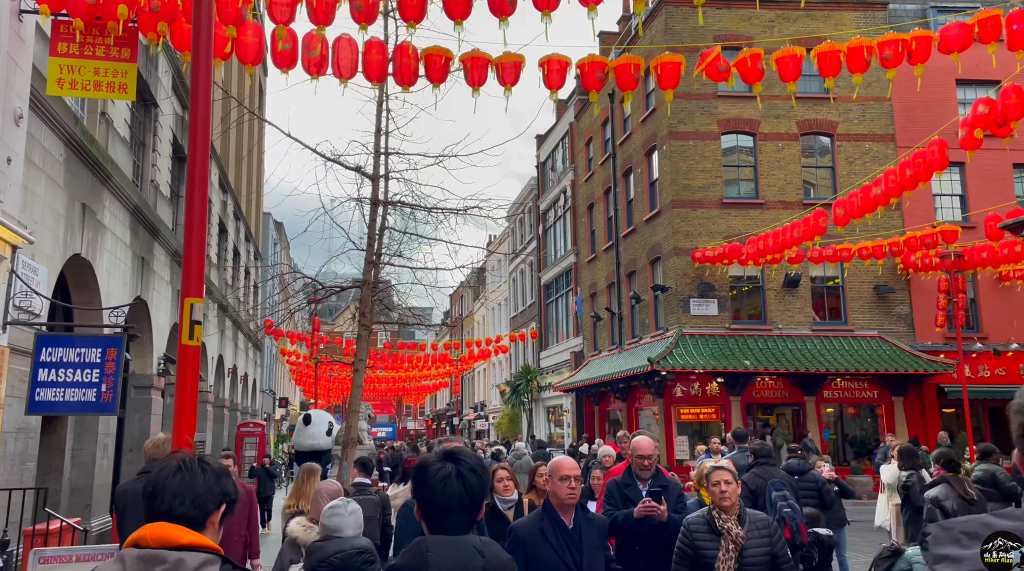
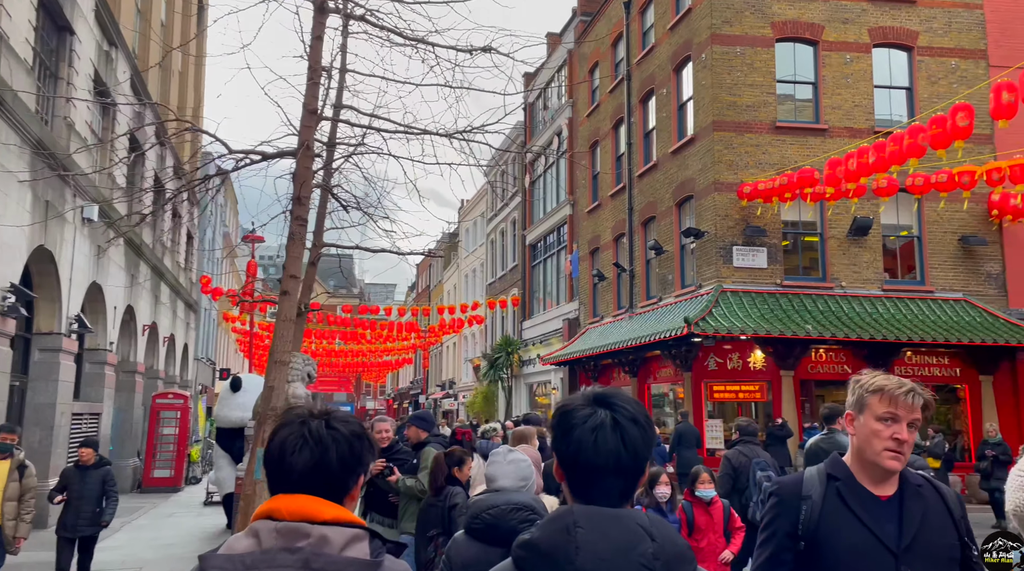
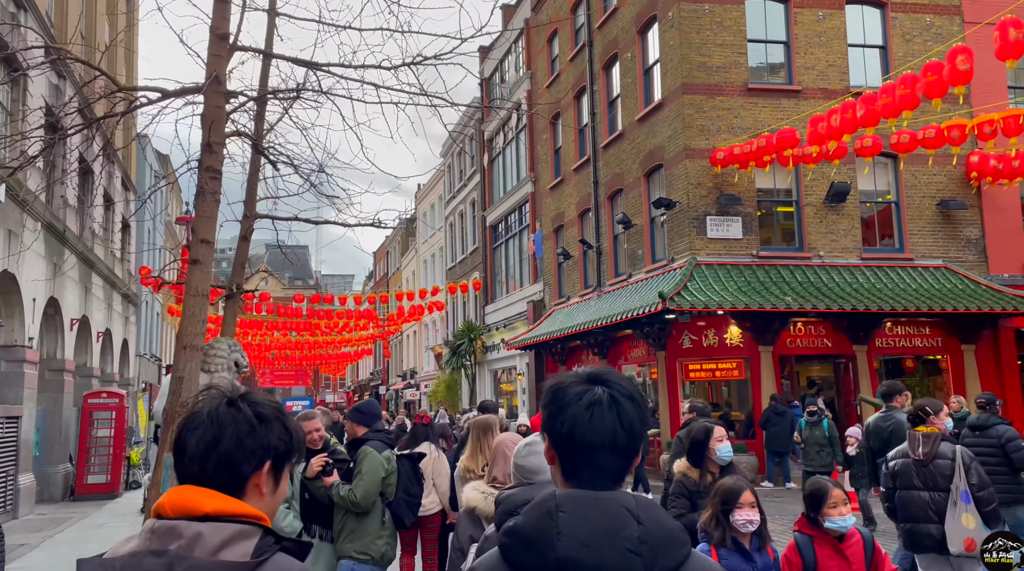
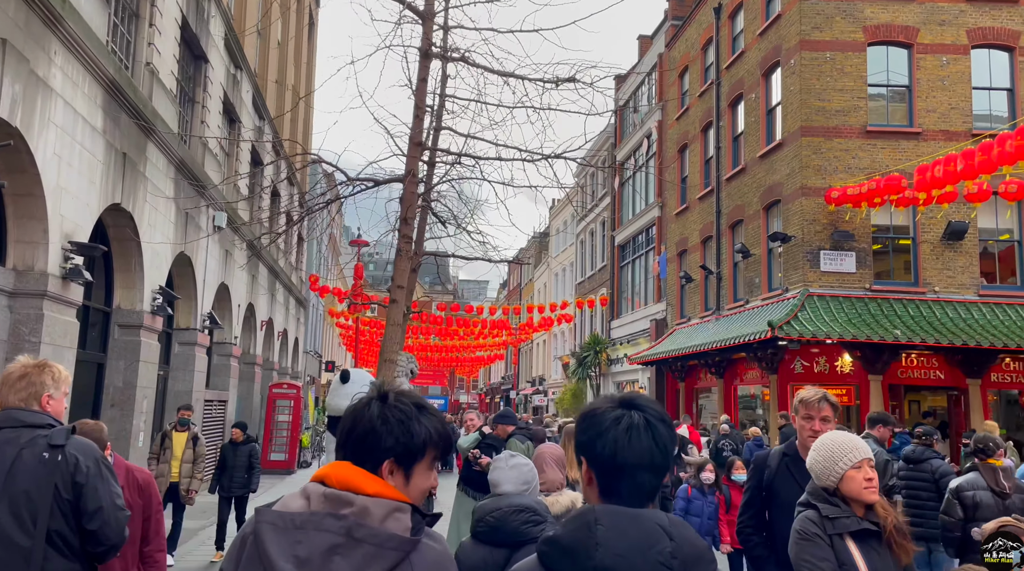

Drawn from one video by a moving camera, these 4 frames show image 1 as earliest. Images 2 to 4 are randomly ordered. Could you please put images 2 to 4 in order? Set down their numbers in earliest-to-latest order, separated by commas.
4, 2, 3
